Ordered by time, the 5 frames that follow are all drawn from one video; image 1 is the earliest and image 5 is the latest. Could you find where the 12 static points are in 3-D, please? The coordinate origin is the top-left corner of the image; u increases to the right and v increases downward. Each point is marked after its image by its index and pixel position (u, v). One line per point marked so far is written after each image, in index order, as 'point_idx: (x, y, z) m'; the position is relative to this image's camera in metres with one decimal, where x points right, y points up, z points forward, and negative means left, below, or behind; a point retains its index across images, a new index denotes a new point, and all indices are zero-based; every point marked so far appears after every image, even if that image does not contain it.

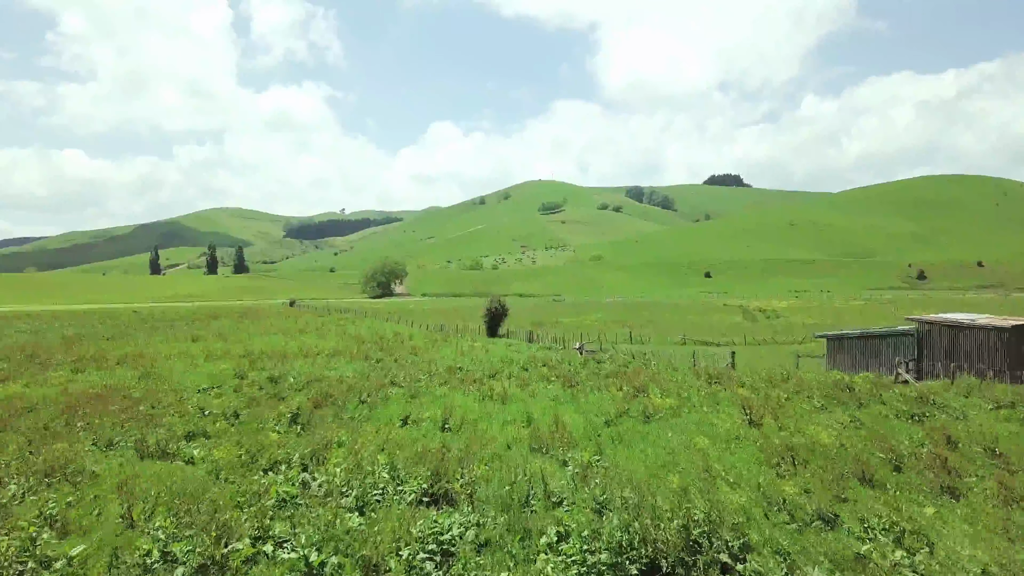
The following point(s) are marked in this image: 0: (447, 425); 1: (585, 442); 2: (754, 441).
0: (-2.3, -4.8, +19.2) m
1: (+2.2, -4.7, +16.5) m
2: (+7.4, -4.6, +16.7) m
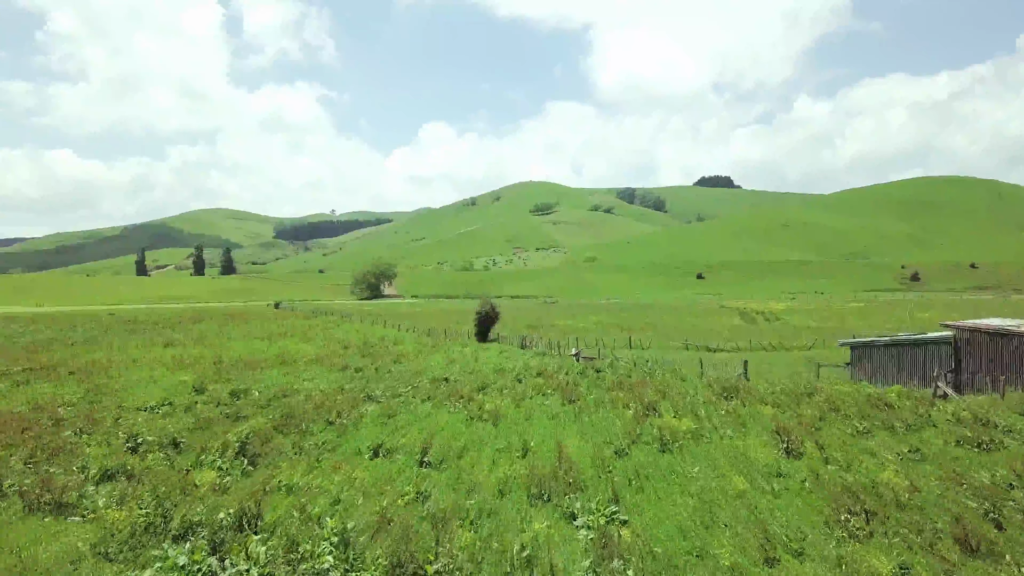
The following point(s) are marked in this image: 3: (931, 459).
0: (-2.5, -5.0, +16.0) m
1: (+2.0, -4.8, +13.3) m
2: (+7.2, -4.8, +13.6) m
3: (+11.4, -4.7, +15.0) m
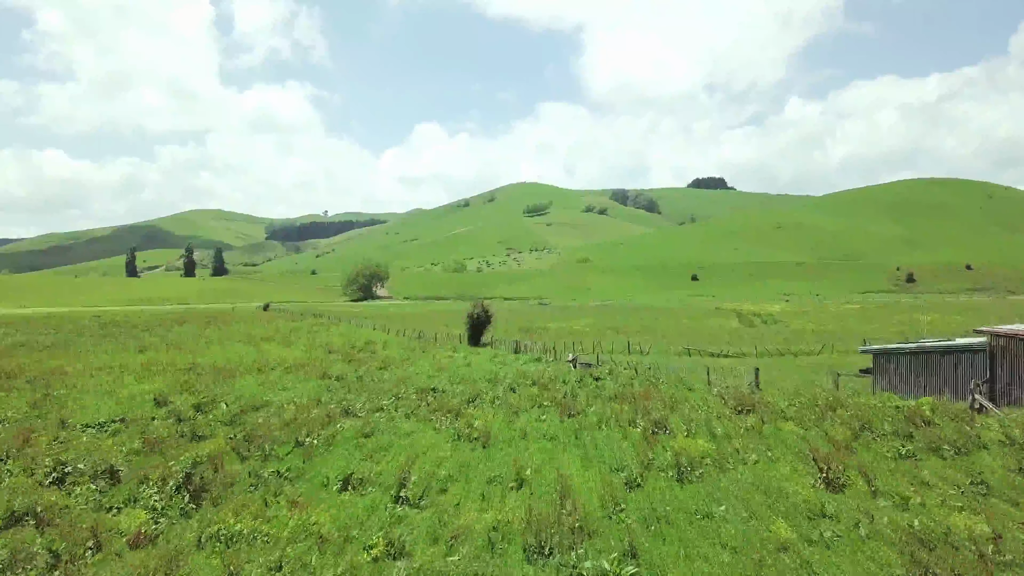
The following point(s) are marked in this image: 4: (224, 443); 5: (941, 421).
0: (-2.7, -5.0, +13.5) m
1: (+1.9, -4.9, +10.9) m
2: (+7.1, -4.8, +11.3) m
3: (+11.3, -4.8, +12.7) m
4: (-9.6, -5.2, +18.3) m
5: (+15.1, -4.7, +19.4) m
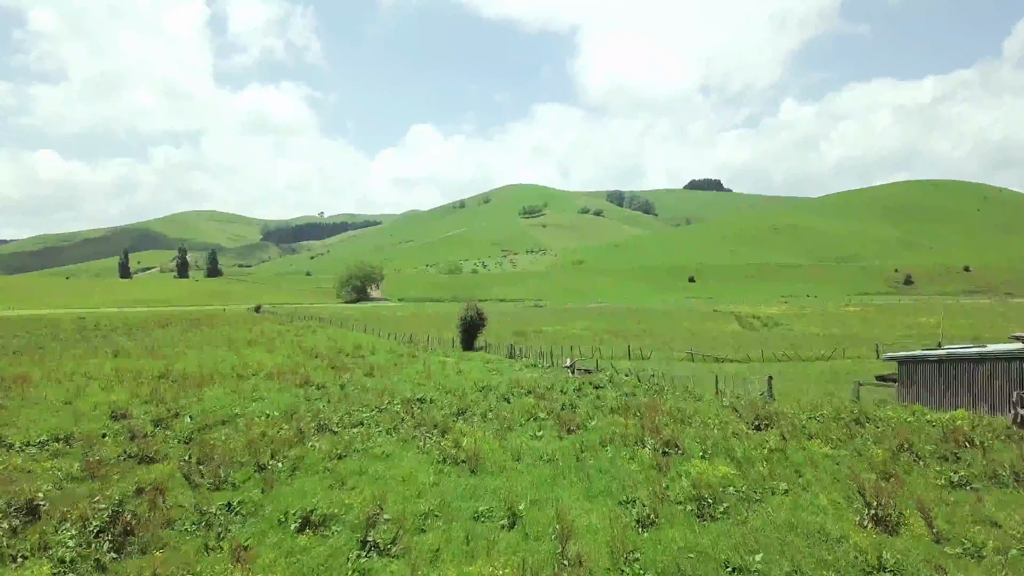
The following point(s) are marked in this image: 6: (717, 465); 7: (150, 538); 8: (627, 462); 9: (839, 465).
0: (-2.9, -5.1, +11.3) m
1: (+1.7, -4.9, +8.7) m
2: (+6.9, -4.9, +9.1) m
3: (+11.1, -4.8, +10.6) m
4: (-9.8, -5.2, +16.0) m
5: (+14.9, -4.8, +17.3) m
6: (+5.7, -4.9, +15.3) m
7: (-7.5, -5.1, +11.4) m
8: (+3.3, -4.9, +15.6) m
9: (+9.1, -4.9, +15.3) m
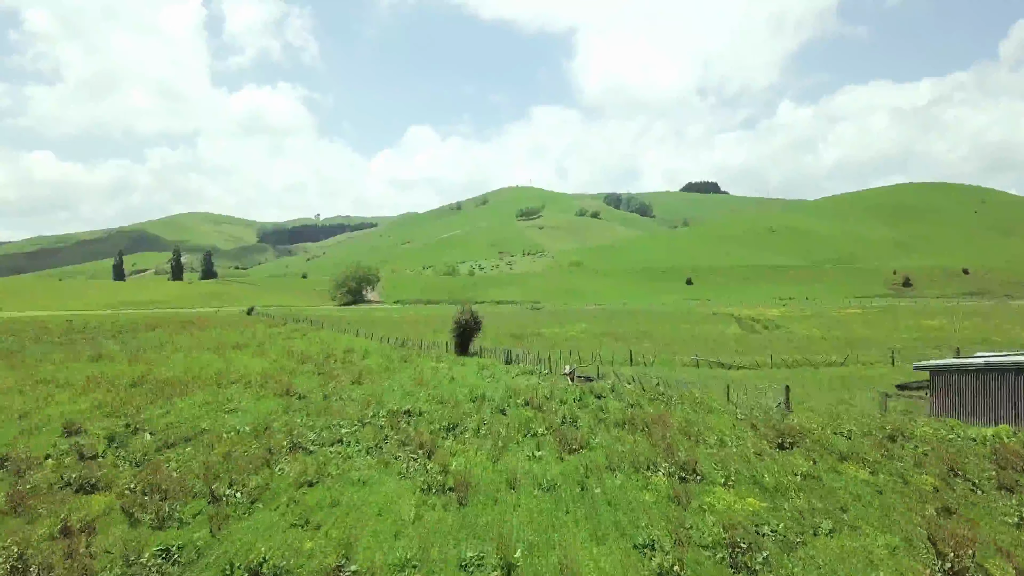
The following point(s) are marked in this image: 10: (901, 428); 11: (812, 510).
0: (-3.0, -5.1, +9.1) m
1: (+1.6, -5.0, +6.6) m
2: (+6.8, -4.9, +7.0) m
3: (+11.0, -4.9, +8.5) m
4: (-10.0, -5.3, +13.8) m
5: (+14.8, -4.8, +15.2) m
6: (+5.6, -5.0, +13.2) m
7: (-7.6, -5.2, +9.3) m
8: (+3.2, -5.0, +13.5) m
9: (+9.0, -5.0, +13.2) m
10: (+13.6, -4.9, +19.3) m
11: (+6.7, -5.0, +12.2) m
